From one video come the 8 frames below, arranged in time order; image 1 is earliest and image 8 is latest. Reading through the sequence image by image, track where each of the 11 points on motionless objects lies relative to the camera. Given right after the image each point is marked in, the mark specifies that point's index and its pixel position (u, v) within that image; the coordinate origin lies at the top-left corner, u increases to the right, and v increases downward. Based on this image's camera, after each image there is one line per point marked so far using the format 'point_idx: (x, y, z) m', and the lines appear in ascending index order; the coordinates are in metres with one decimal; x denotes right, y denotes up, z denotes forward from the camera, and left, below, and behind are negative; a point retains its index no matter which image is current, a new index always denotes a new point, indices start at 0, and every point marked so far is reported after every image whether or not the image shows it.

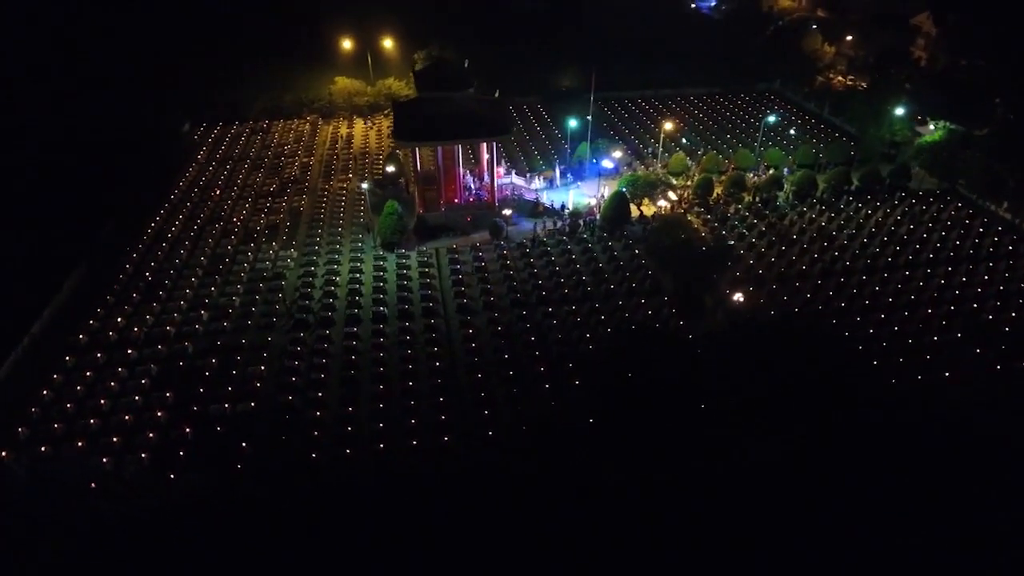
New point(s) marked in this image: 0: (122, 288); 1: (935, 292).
0: (-9.8, 0.0, +17.2) m
1: (+10.8, -0.1, +17.5) m
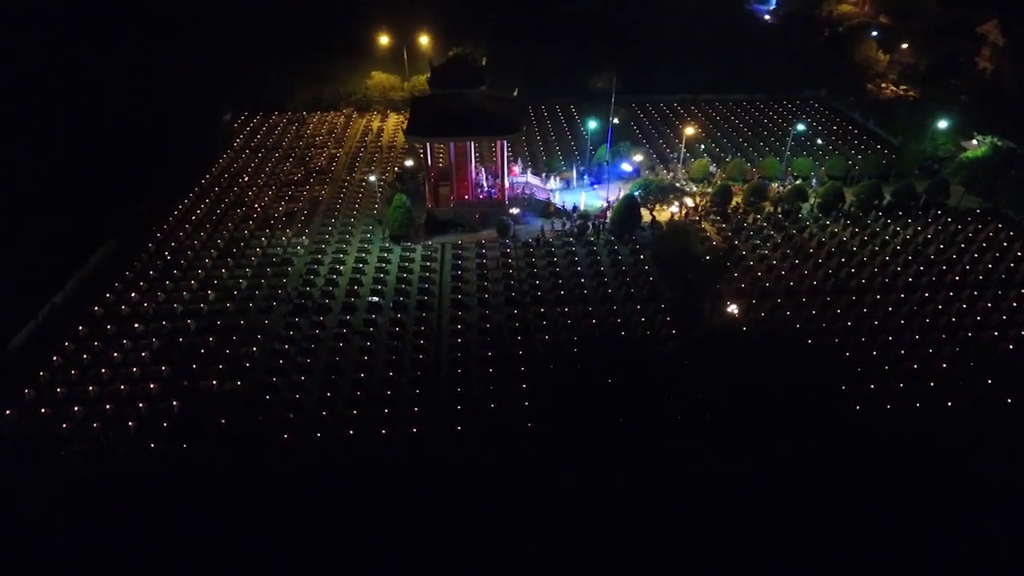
0: (-9.8, +0.6, +18.2) m
1: (+10.6, -0.7, +16.6) m
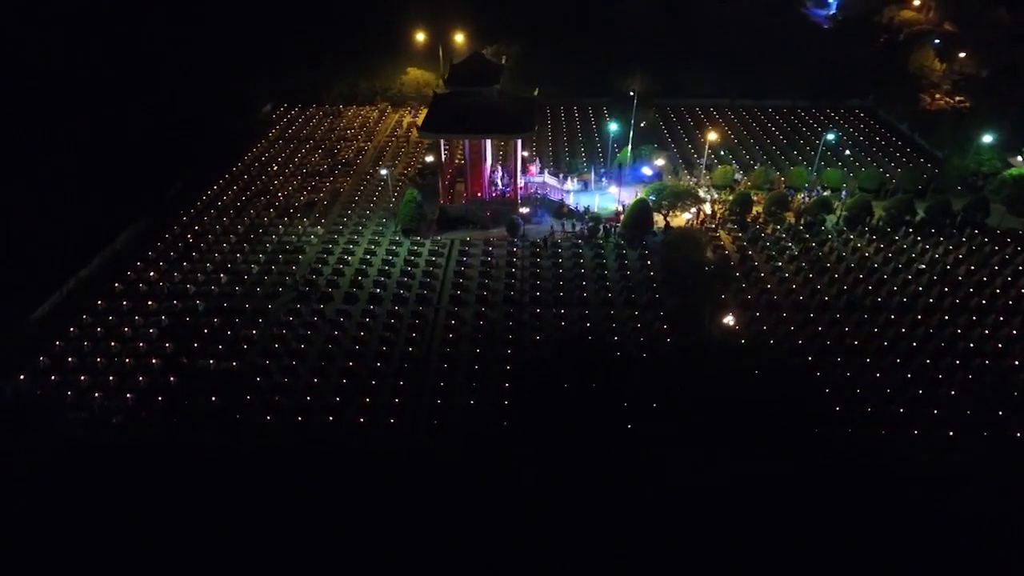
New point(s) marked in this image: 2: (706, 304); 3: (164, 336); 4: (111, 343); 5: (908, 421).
0: (-9.7, +1.2, +19.1) m
1: (+10.5, -1.2, +15.7) m
2: (+4.7, -0.4, +17.0) m
3: (-8.1, -1.1, +16.0) m
4: (-9.2, -1.3, +15.7) m
5: (+7.9, -2.7, +13.8) m
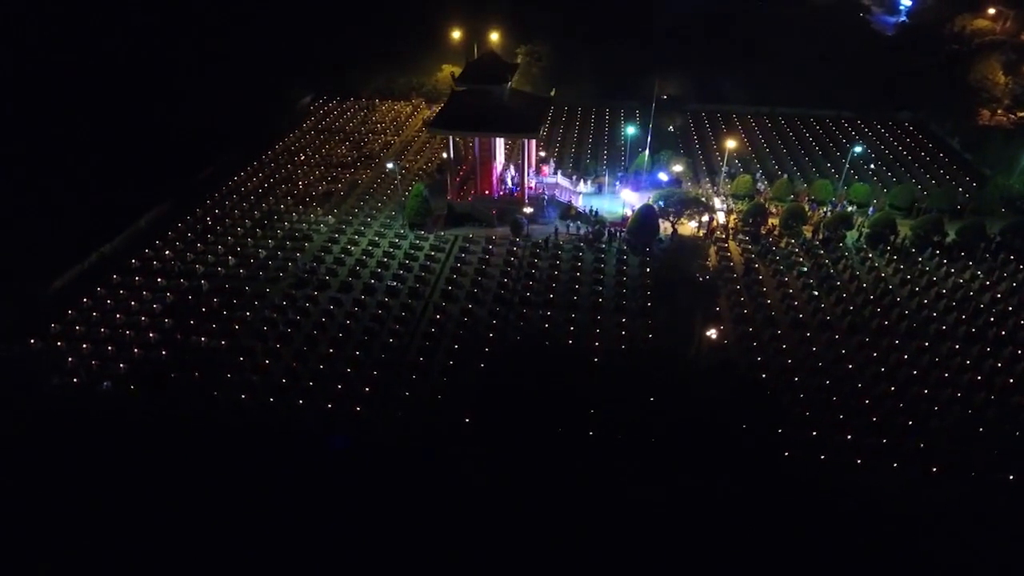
0: (-9.6, +1.8, +20.0) m
1: (+9.9, -1.8, +14.6) m
2: (+4.4, -0.7, +16.5) m
3: (-8.5, -0.6, +16.8) m
4: (-9.6, -0.7, +16.6) m
5: (+7.1, -3.1, +13.0) m
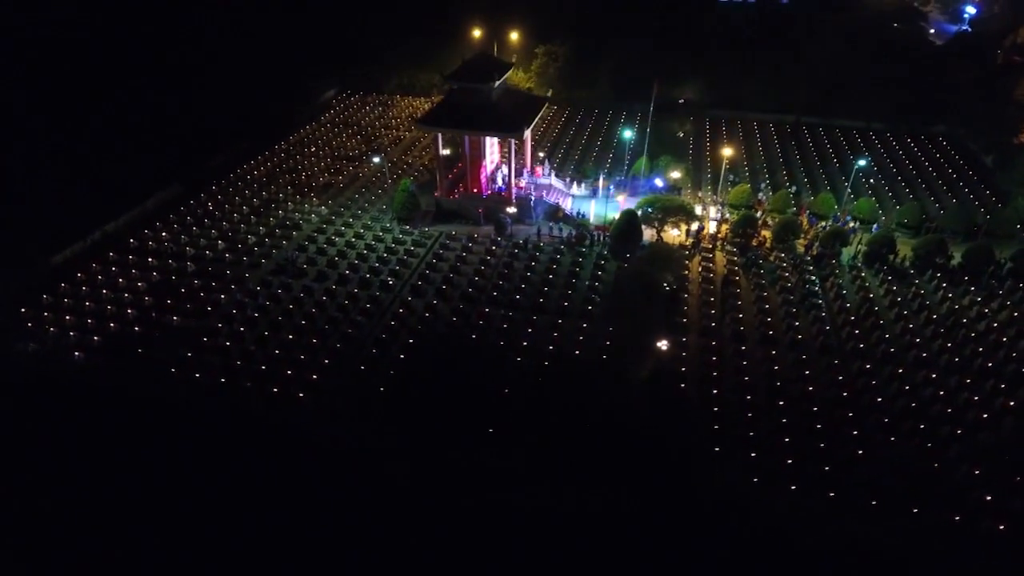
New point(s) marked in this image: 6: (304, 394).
0: (-10.0, +2.4, +20.9) m
1: (+8.7, -2.4, +13.7) m
2: (+3.5, -0.9, +16.1) m
3: (-9.3, 0.0, +17.6) m
4: (-10.4, -0.1, +17.5) m
5: (+5.7, -3.5, +12.4) m
6: (-4.4, -2.2, +14.5) m
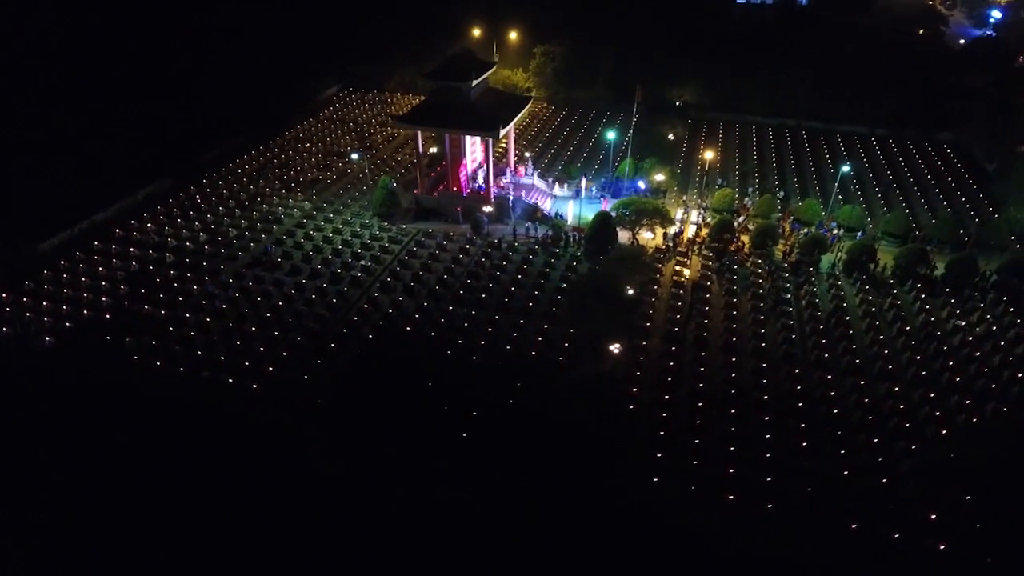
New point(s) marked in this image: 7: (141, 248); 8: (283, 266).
0: (-10.5, +2.7, +21.4) m
1: (+7.6, -2.6, +13.2) m
2: (+2.5, -1.0, +15.9) m
3: (-10.1, +0.2, +18.0) m
4: (-11.2, +0.2, +18.0) m
5: (+4.5, -3.6, +12.1) m
6: (-5.4, -2.1, +14.7) m
7: (-10.4, +1.1, +19.3) m
8: (-6.1, +0.6, +18.5) m
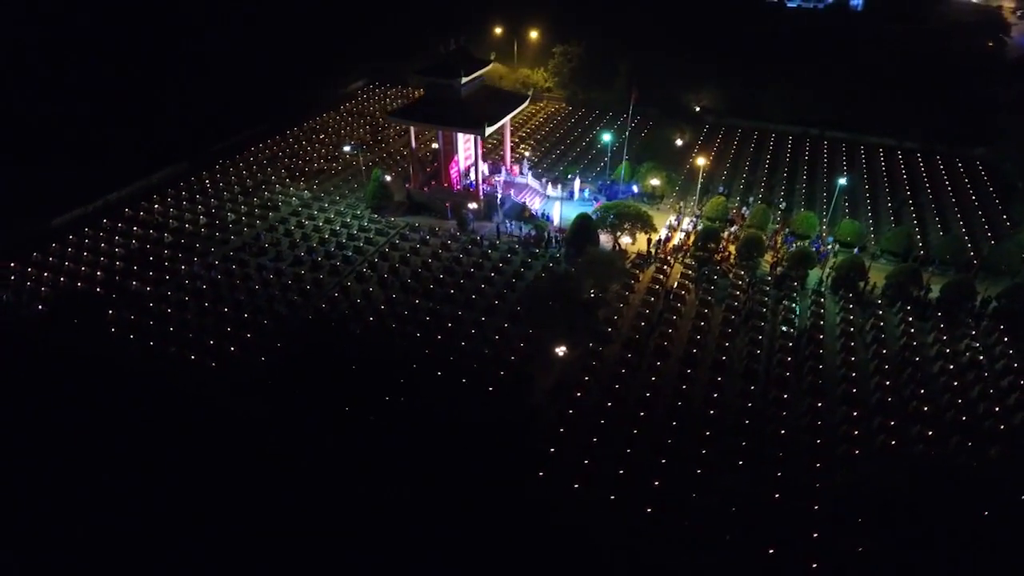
0: (-10.7, +3.3, +22.3) m
1: (+6.3, -2.9, +12.5) m
2: (+1.6, -1.0, +15.6) m
3: (-10.7, +0.9, +18.9) m
4: (-11.8, +1.0, +19.0) m
5: (+3.0, -3.8, +11.6) m
6: (-6.4, -1.7, +15.2) m
7: (-10.8, +1.8, +20.2) m
8: (-6.7, +1.0, +19.0) m
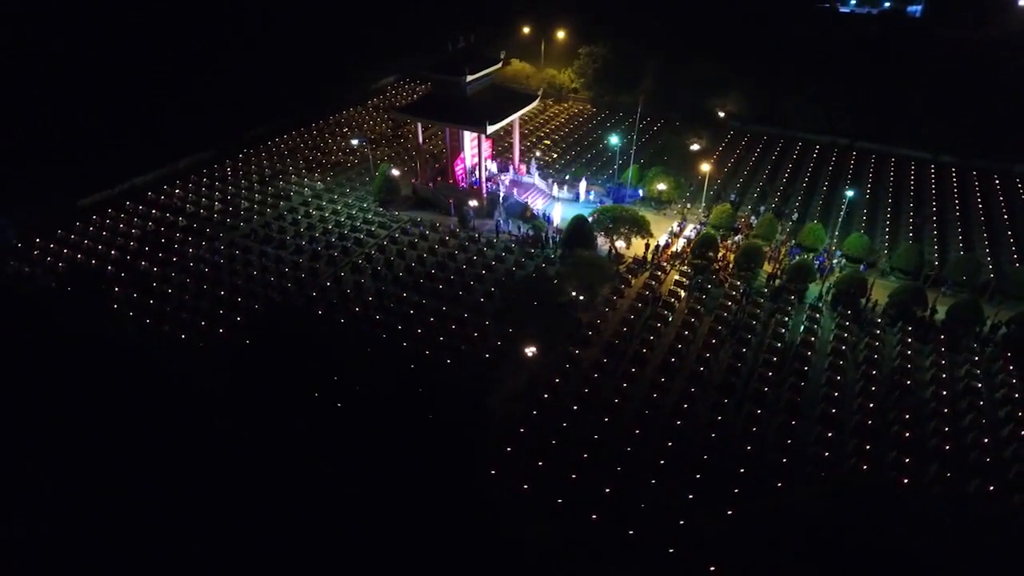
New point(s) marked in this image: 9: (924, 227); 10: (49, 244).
0: (-10.3, +3.9, +23.1) m
1: (+5.5, -3.2, +12.0) m
2: (+1.1, -1.1, +15.4) m
3: (-10.8, +1.5, +19.8) m
4: (-11.8, +1.6, +19.9) m
5: (+2.1, -3.8, +11.4) m
6: (-7.0, -1.3, +15.7) m
7: (-10.7, +2.4, +21.1) m
8: (-6.7, +1.4, +19.5) m
9: (+11.4, +1.7, +18.9) m
10: (-13.0, +1.2, +19.3) m
